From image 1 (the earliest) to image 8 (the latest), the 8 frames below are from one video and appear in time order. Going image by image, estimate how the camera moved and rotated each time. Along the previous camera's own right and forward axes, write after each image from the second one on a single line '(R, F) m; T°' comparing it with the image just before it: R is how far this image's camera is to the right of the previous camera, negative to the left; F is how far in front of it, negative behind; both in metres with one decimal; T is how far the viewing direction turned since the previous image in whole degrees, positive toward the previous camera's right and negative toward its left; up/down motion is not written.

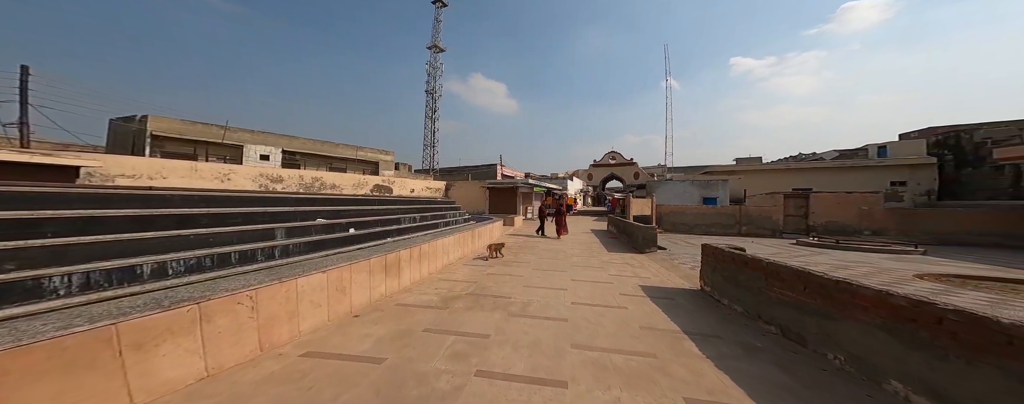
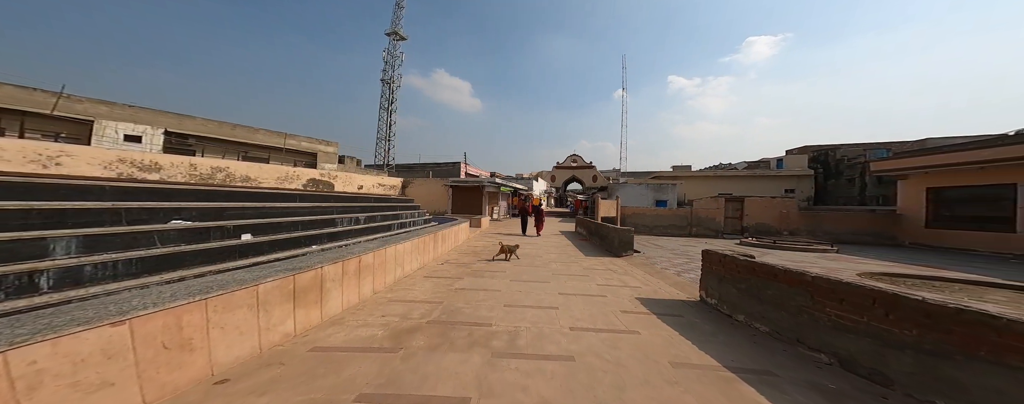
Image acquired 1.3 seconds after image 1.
(-0.3, +1.2) m; +8°
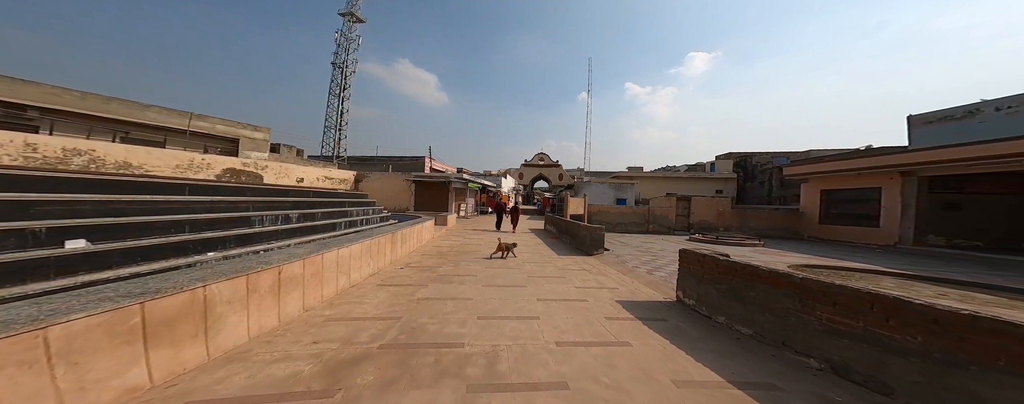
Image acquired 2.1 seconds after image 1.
(-0.2, +0.6) m; +8°
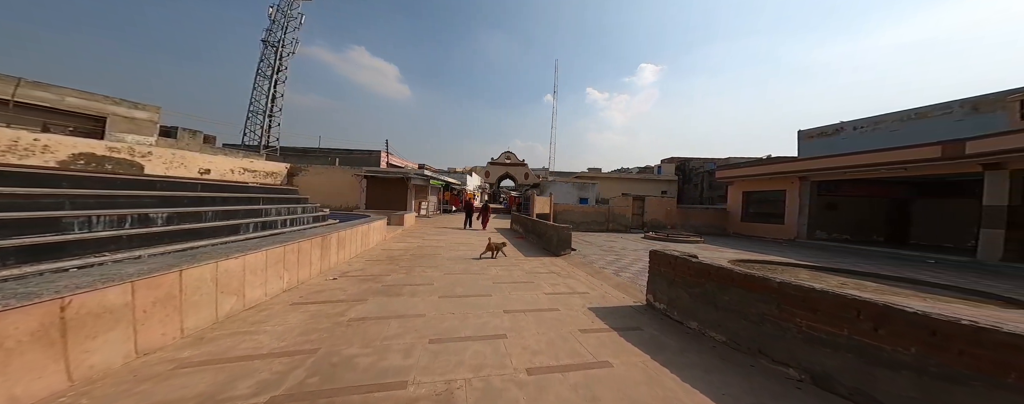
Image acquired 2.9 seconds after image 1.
(0.0, +0.6) m; +8°
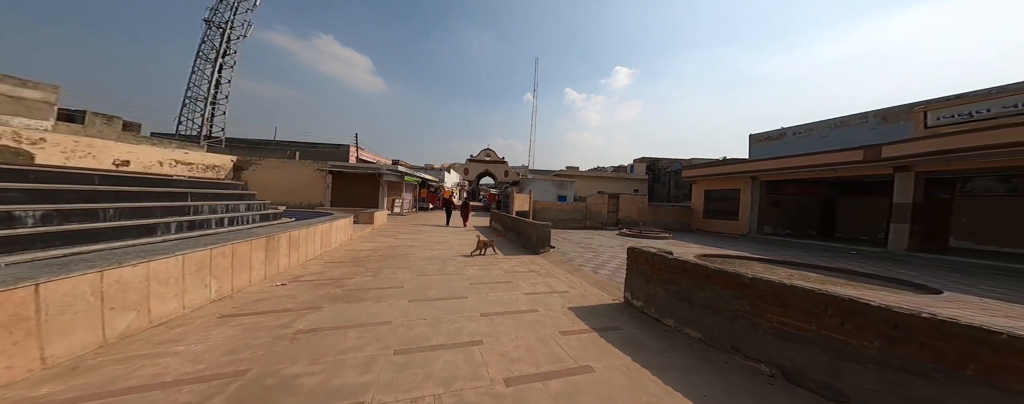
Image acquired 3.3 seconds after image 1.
(0.0, +0.2) m; +5°
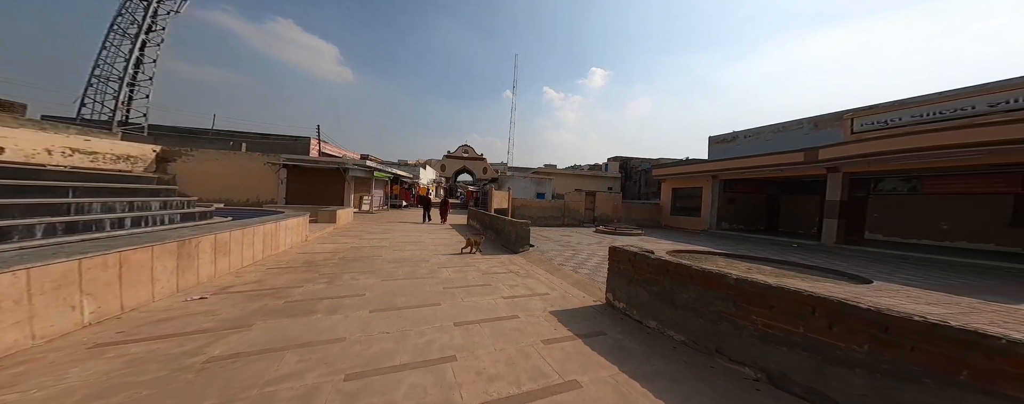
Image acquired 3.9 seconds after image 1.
(0.0, +0.3) m; +5°
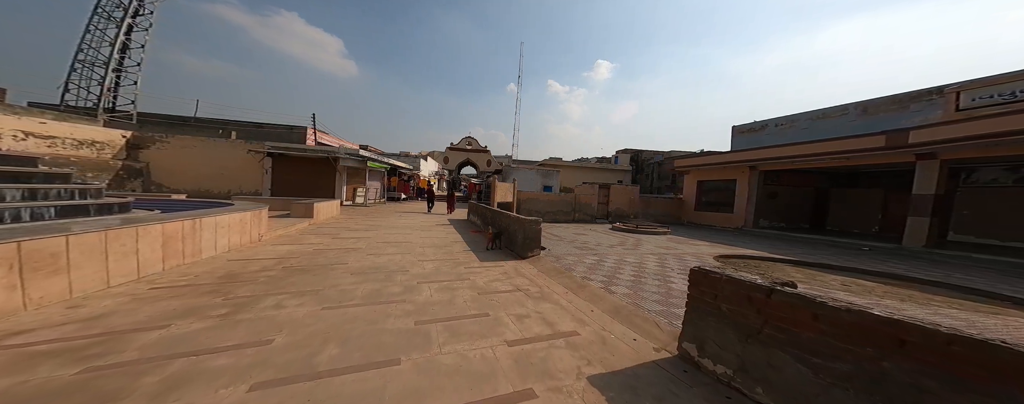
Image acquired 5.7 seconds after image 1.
(-0.1, +1.7) m; -1°
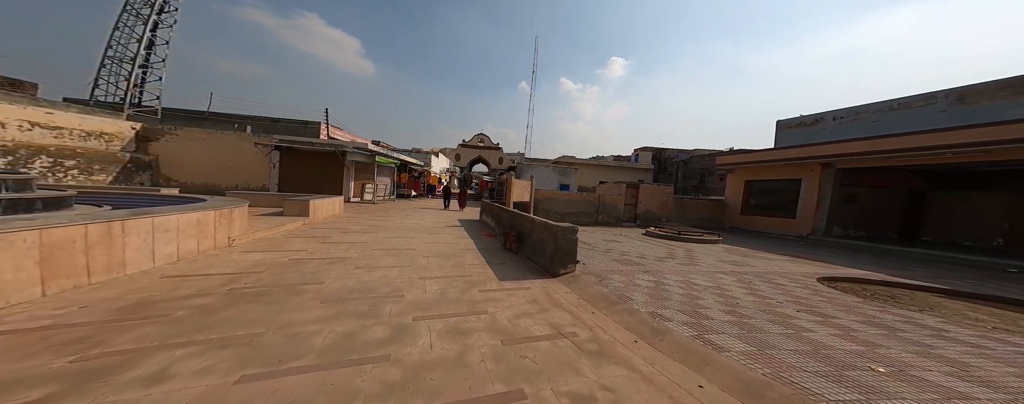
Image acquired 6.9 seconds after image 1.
(-0.3, +1.5) m; -3°
